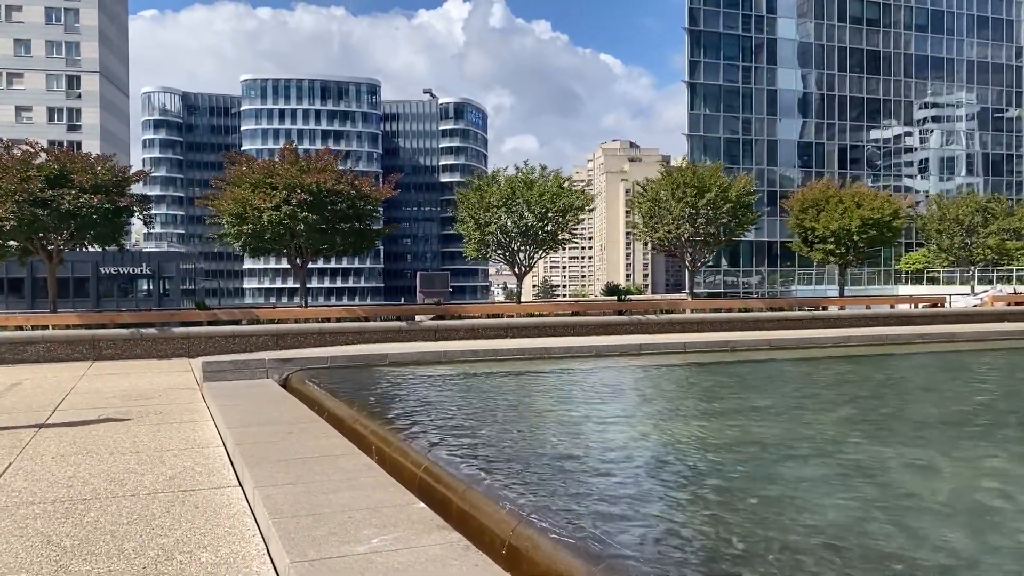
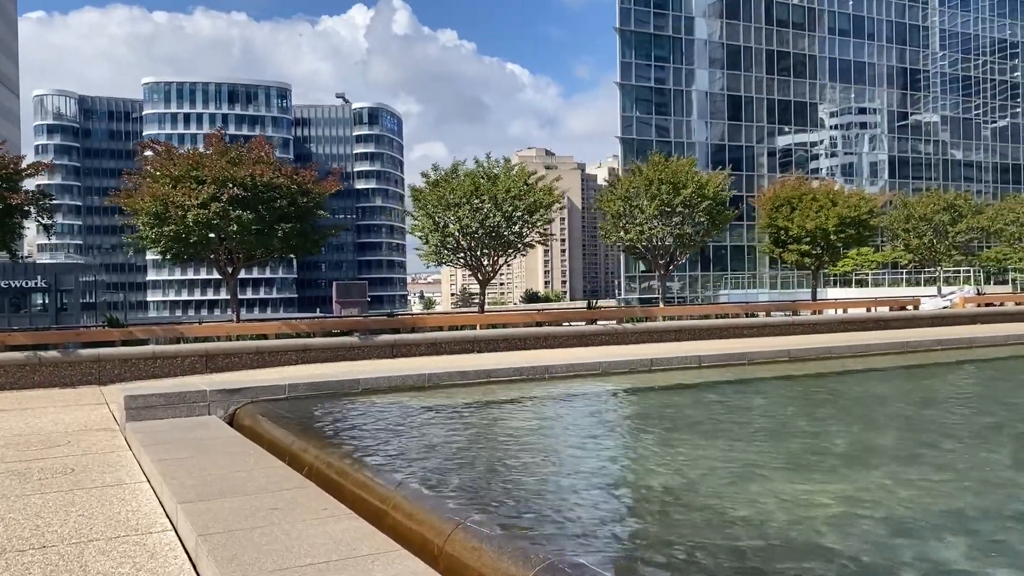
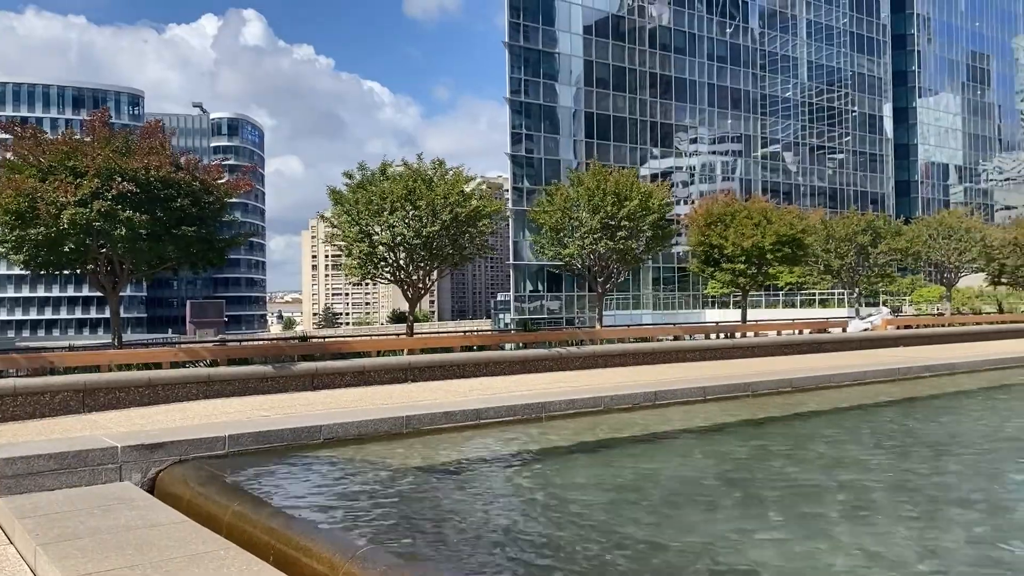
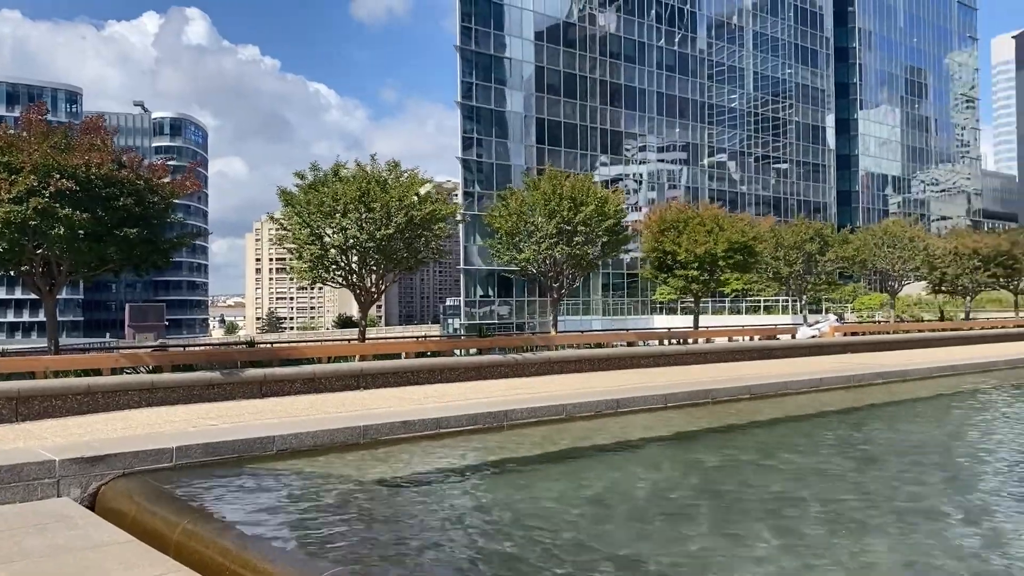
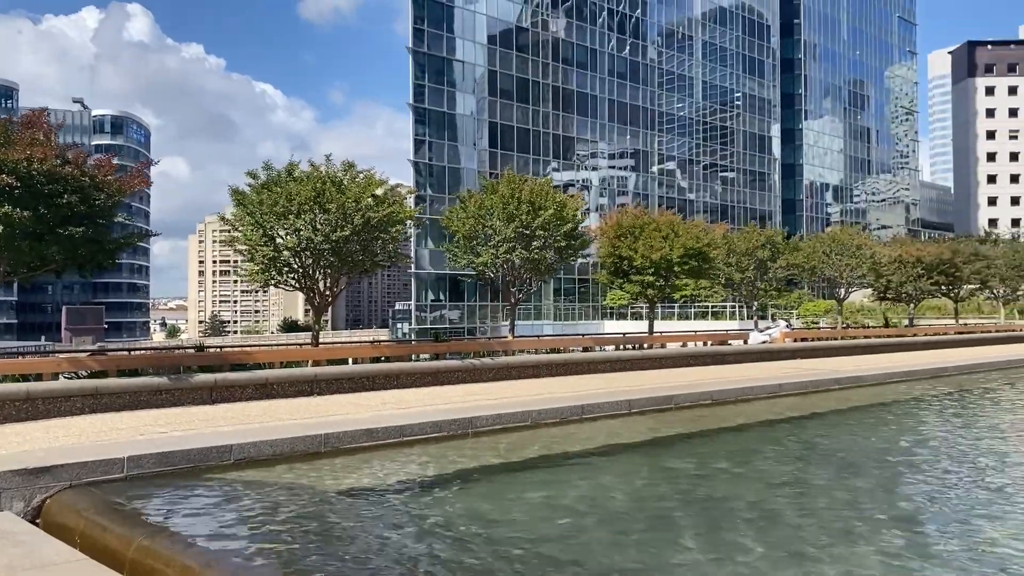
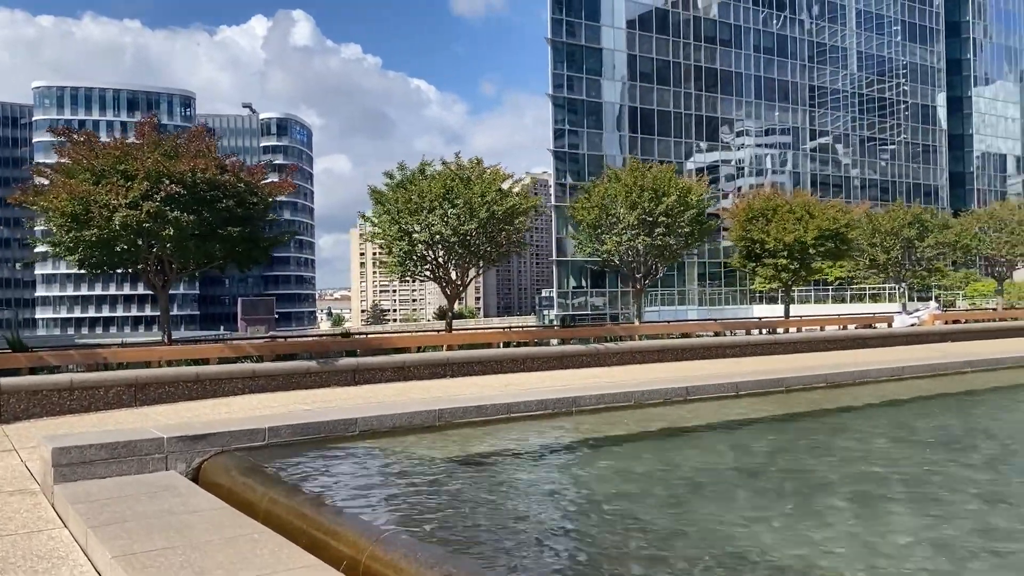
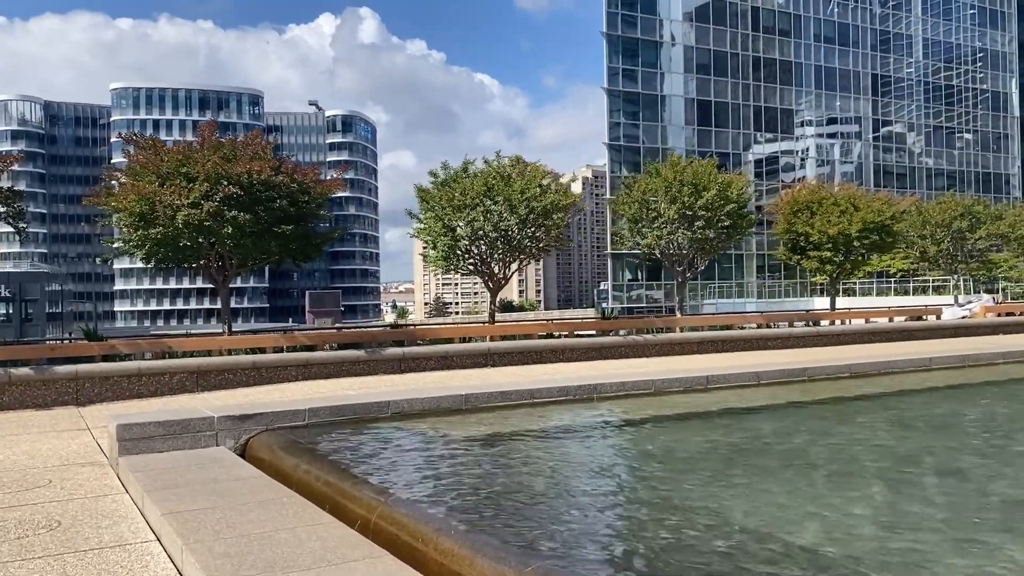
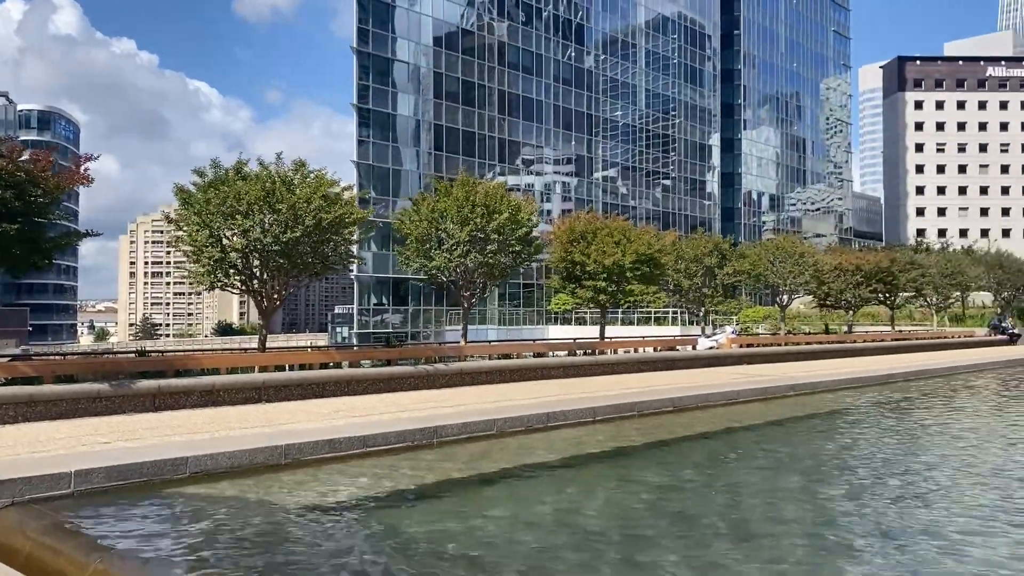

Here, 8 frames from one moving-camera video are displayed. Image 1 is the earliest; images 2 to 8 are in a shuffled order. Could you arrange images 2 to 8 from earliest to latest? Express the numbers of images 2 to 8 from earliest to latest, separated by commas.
2, 7, 6, 3, 4, 5, 8
